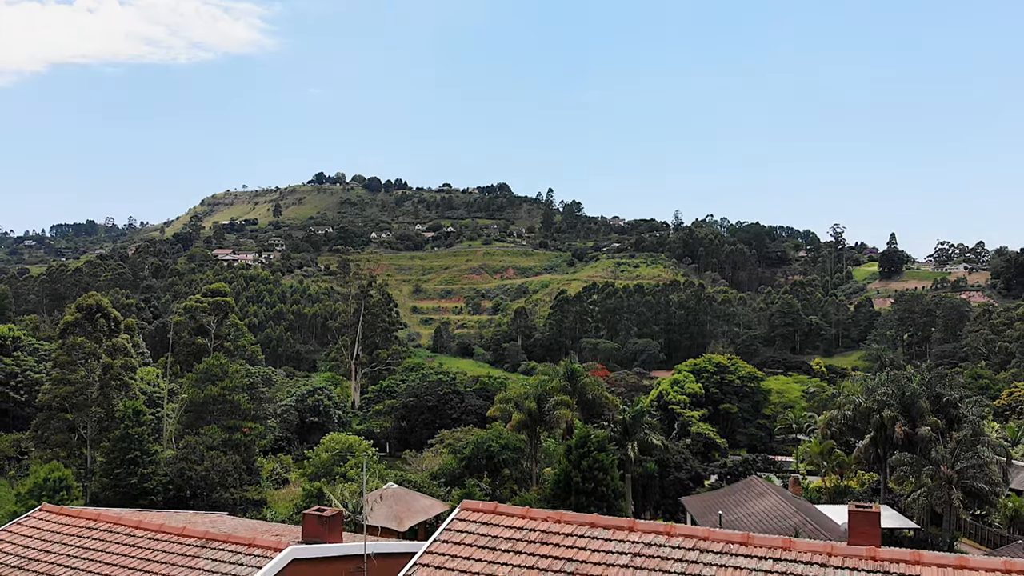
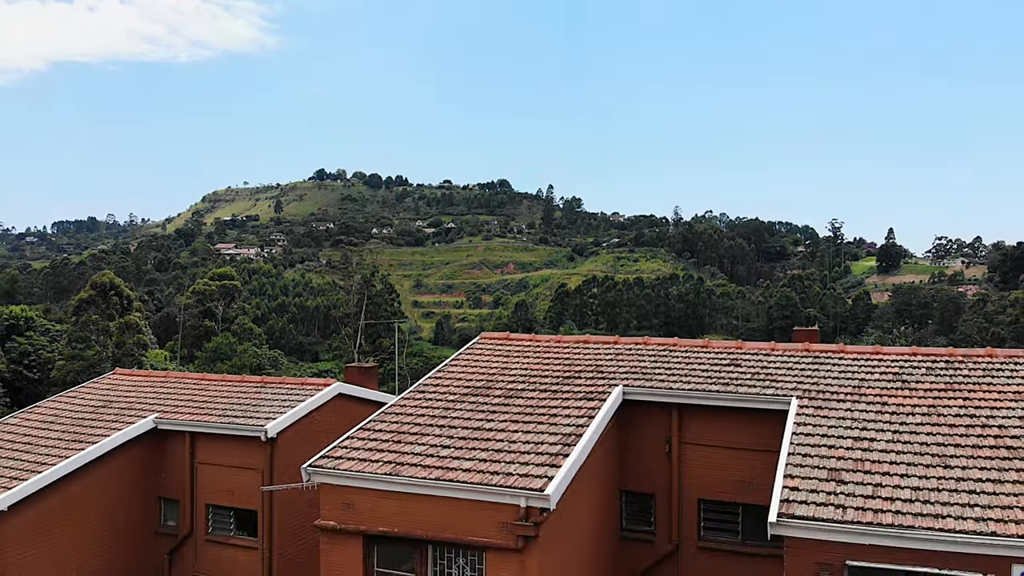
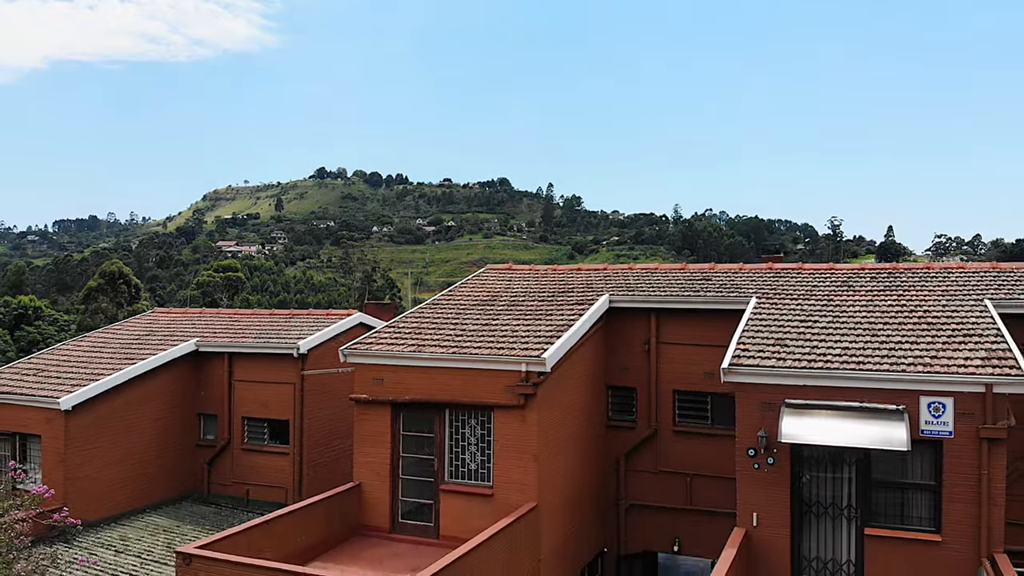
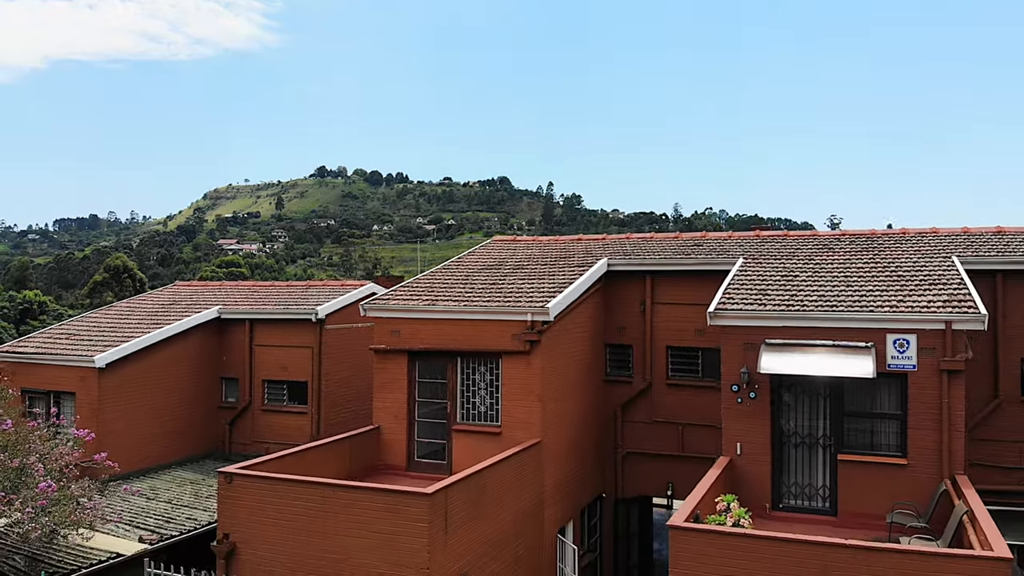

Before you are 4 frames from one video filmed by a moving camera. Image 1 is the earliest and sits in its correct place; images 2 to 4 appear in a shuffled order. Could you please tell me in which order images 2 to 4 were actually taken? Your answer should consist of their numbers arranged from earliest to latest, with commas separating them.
2, 3, 4
